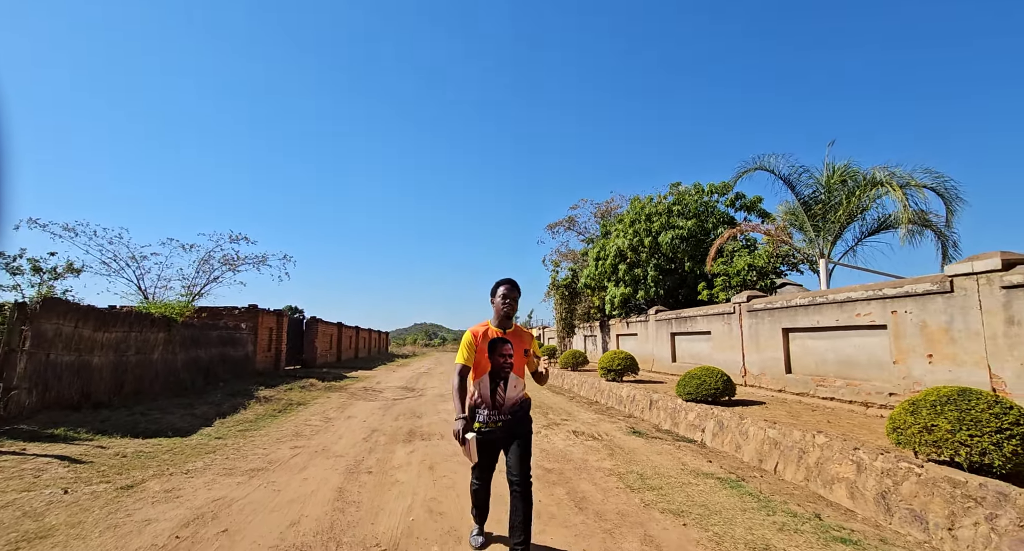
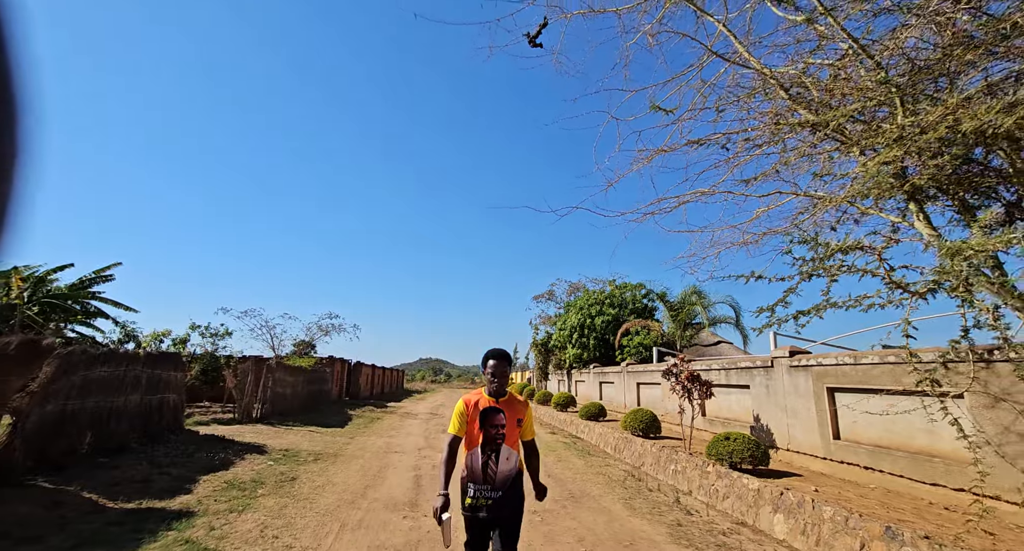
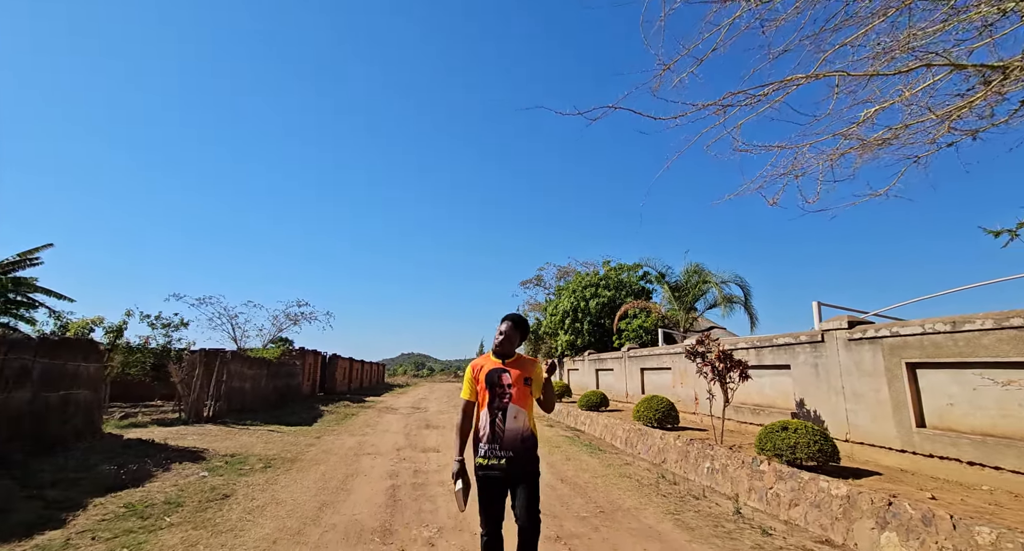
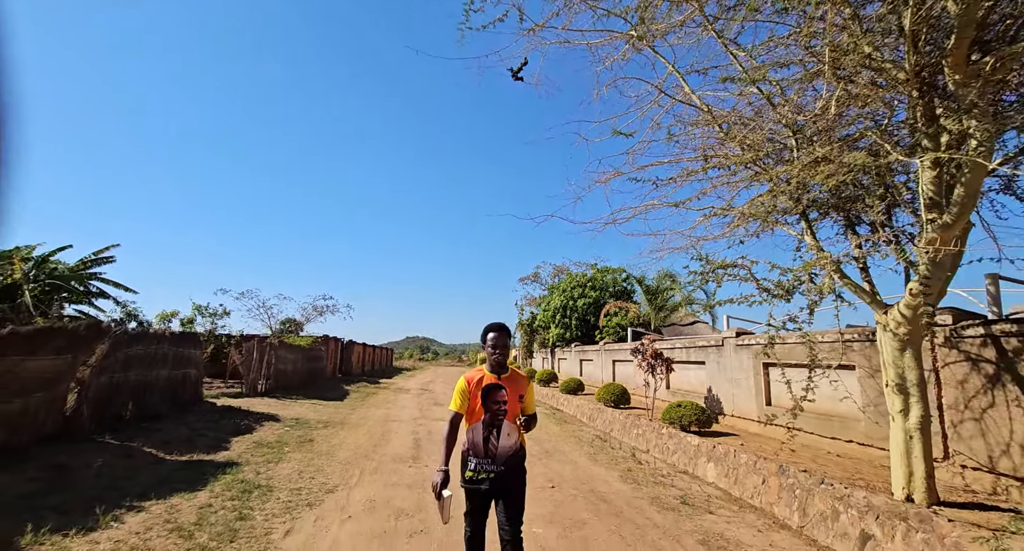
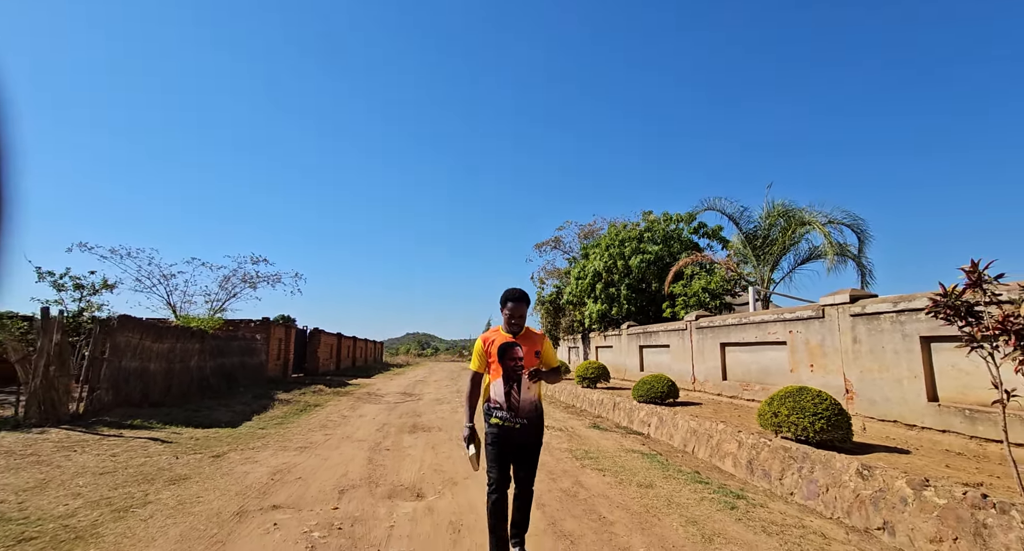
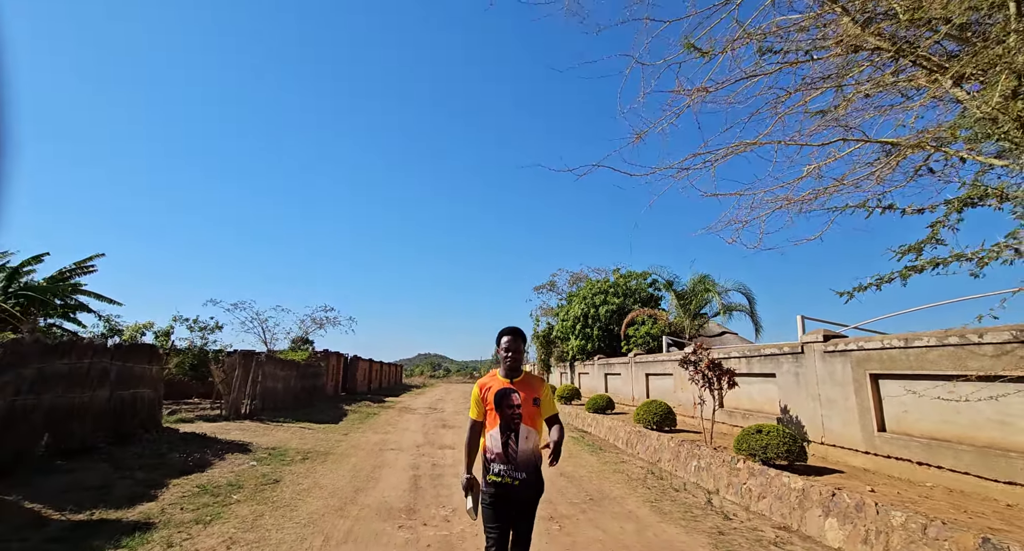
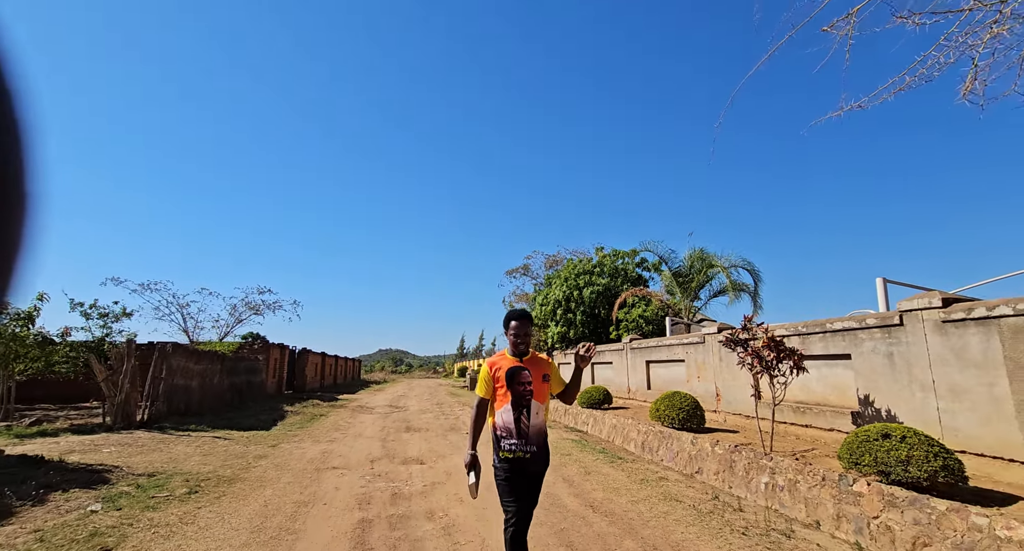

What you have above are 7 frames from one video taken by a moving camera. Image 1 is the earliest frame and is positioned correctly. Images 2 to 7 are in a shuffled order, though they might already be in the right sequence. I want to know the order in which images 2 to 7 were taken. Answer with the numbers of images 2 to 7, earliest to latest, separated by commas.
5, 7, 3, 6, 2, 4
